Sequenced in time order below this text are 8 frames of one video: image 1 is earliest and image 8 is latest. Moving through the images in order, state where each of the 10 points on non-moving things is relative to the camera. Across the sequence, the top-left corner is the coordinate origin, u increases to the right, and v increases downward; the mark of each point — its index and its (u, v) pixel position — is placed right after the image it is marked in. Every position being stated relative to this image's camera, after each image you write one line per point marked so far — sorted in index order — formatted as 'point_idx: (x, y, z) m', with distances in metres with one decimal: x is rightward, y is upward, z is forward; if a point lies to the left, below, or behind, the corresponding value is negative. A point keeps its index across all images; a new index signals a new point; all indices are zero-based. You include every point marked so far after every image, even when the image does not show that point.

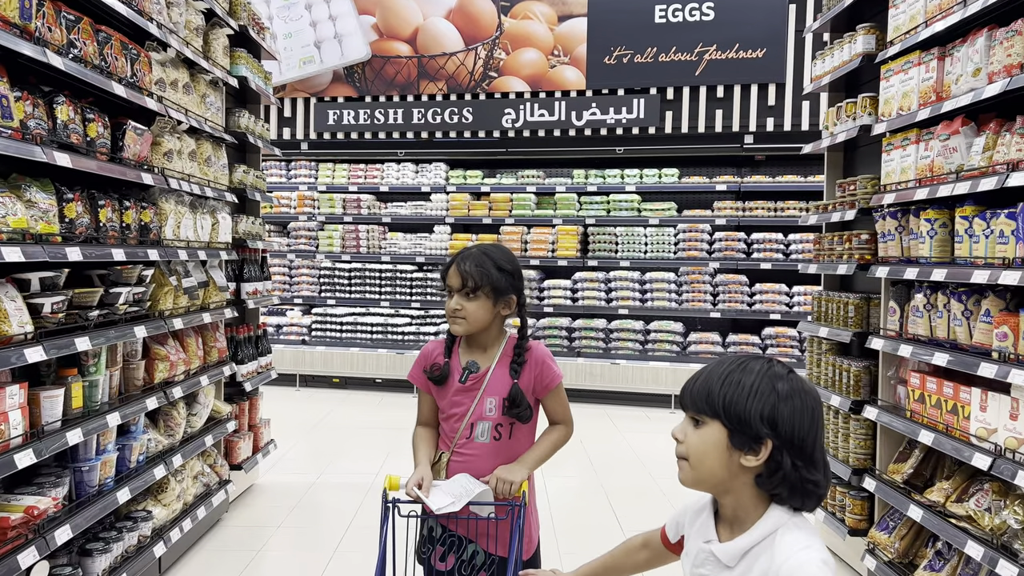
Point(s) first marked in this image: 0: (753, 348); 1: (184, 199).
0: (+2.1, -0.5, +7.2) m
1: (-1.3, +0.4, +3.4) m
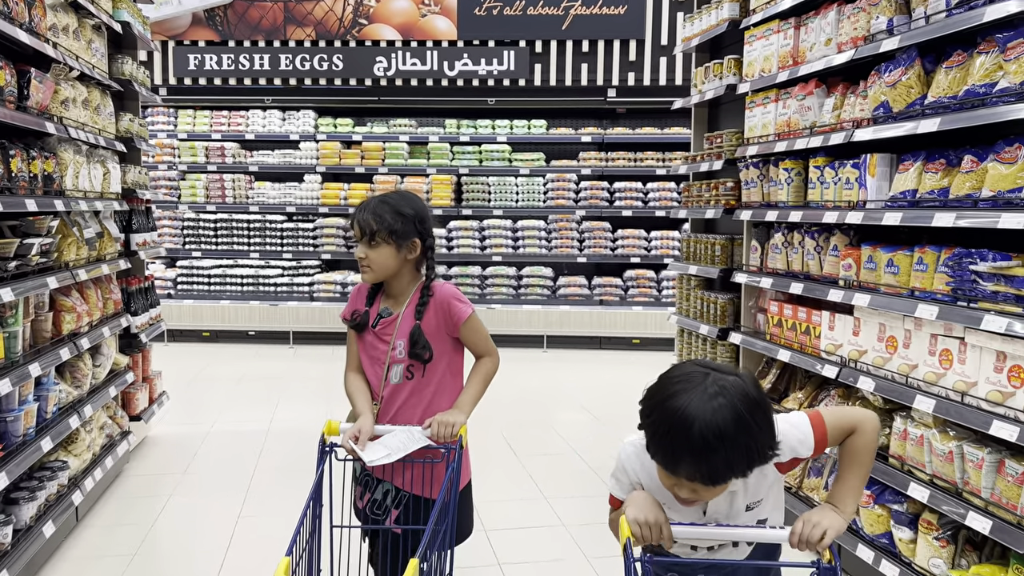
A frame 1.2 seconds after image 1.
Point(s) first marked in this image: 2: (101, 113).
0: (+1.0, 0.0, +7.7) m
1: (-1.7, +0.6, +3.3) m
2: (-1.8, +0.8, +3.6) m
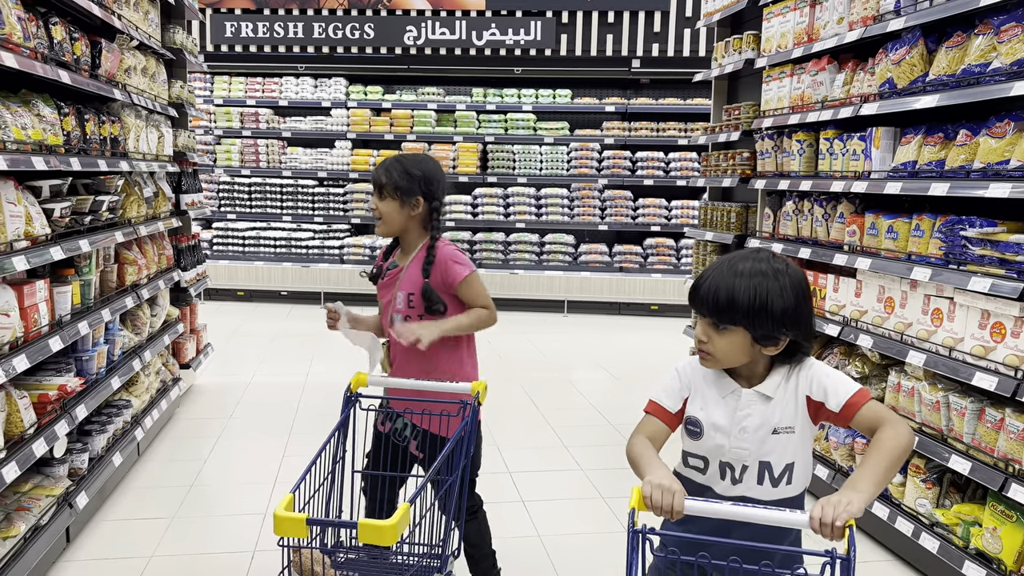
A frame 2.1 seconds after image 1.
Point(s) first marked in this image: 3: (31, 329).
0: (+1.2, +0.3, +7.9) m
1: (-1.6, +0.8, +3.6) m
2: (-1.6, +1.0, +3.8) m
3: (-1.4, -0.1, +2.4) m
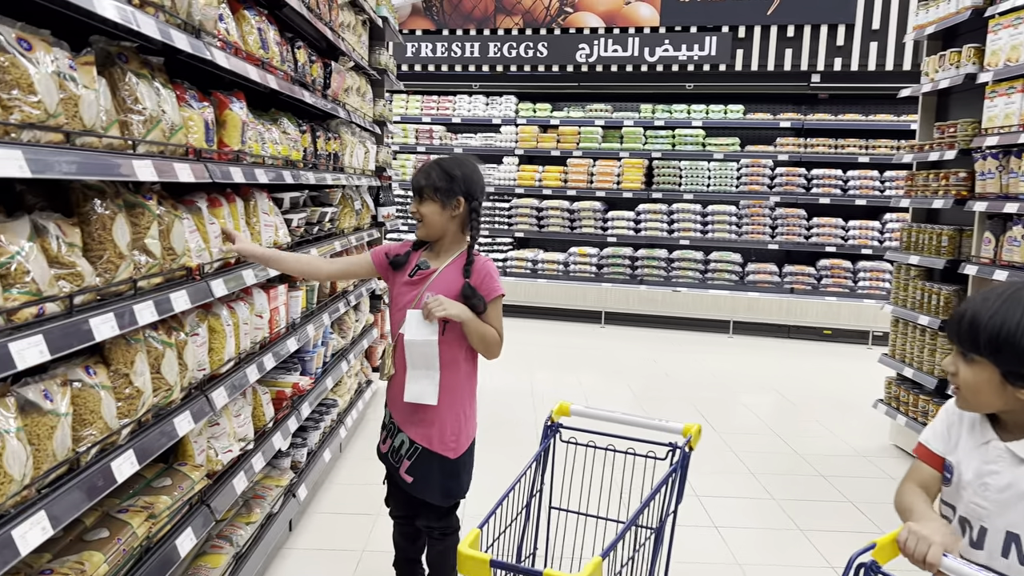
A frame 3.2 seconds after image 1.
0: (+2.7, +0.1, +7.6) m
1: (-0.7, +0.7, +3.8) m
2: (-0.7, +0.9, +4.0) m
3: (-0.7, -0.1, +2.6) m
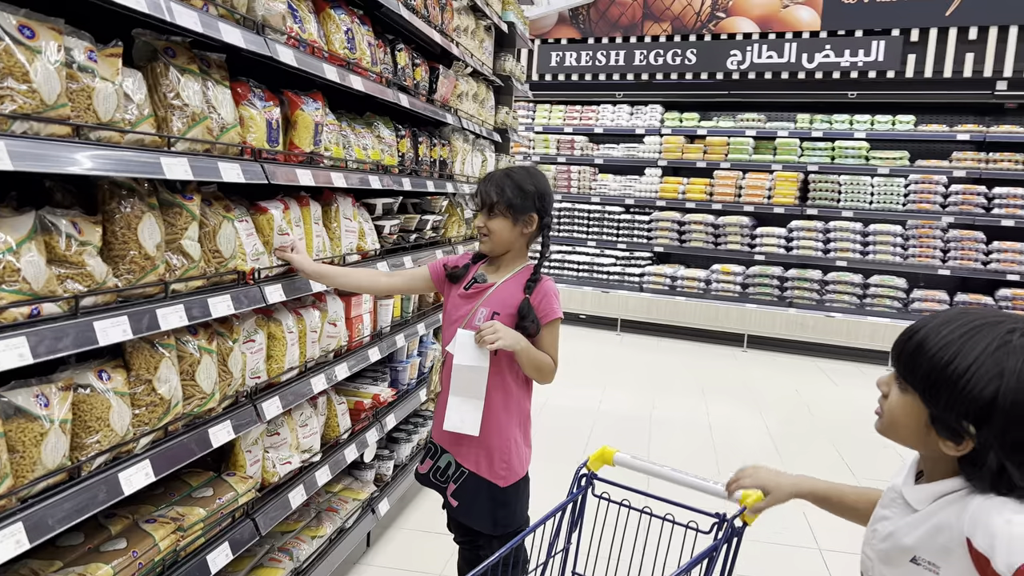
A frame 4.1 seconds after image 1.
0: (+3.9, -0.2, +6.8) m
1: (-0.2, +0.7, +3.7) m
2: (-0.1, +0.9, +3.9) m
3: (-0.5, -0.2, +2.5) m
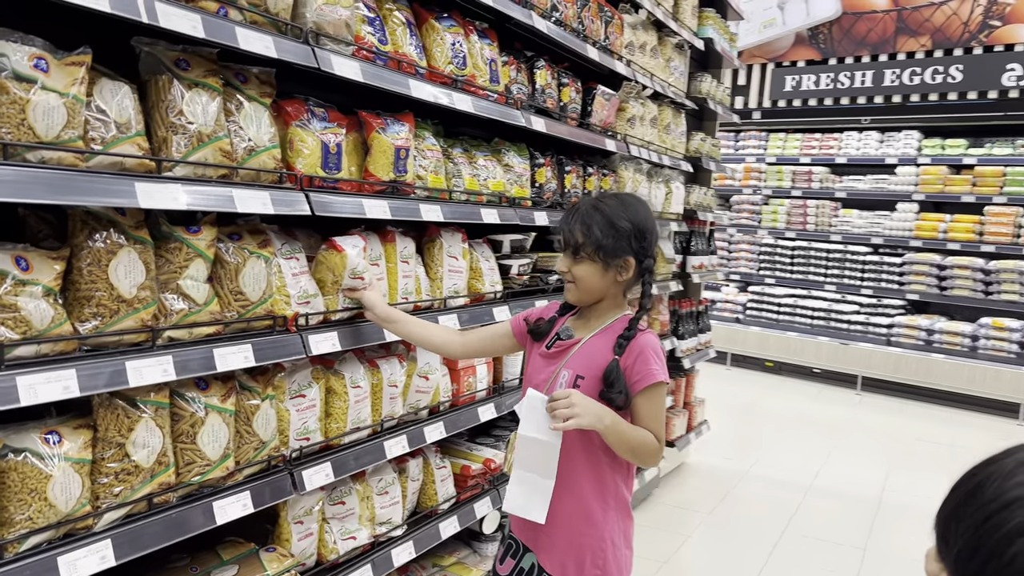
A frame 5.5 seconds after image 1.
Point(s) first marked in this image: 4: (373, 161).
0: (+5.3, -0.6, +5.0) m
1: (+0.5, +0.5, +3.3) m
2: (+0.7, +0.7, +3.5) m
3: (-0.1, -0.3, +2.2) m
4: (-0.3, +0.3, +1.8) m
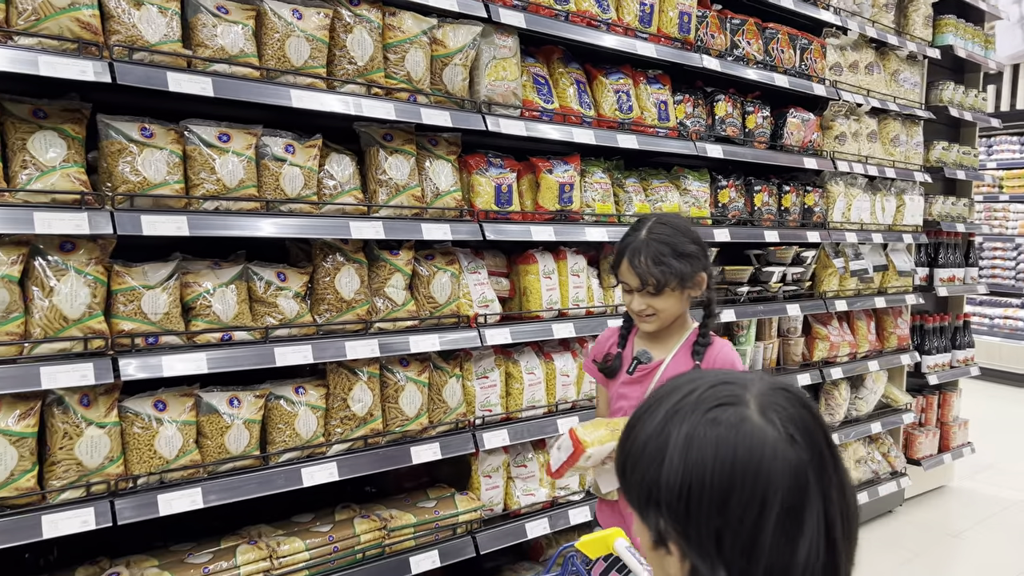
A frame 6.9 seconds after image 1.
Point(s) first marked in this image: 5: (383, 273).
0: (+6.5, -0.7, +3.1) m
1: (+1.4, +0.4, +3.4) m
2: (+1.6, +0.6, +3.5) m
3: (+0.4, -0.3, +2.5) m
4: (+0.1, +0.2, +2.2) m
5: (-0.3, 0.0, +1.9) m
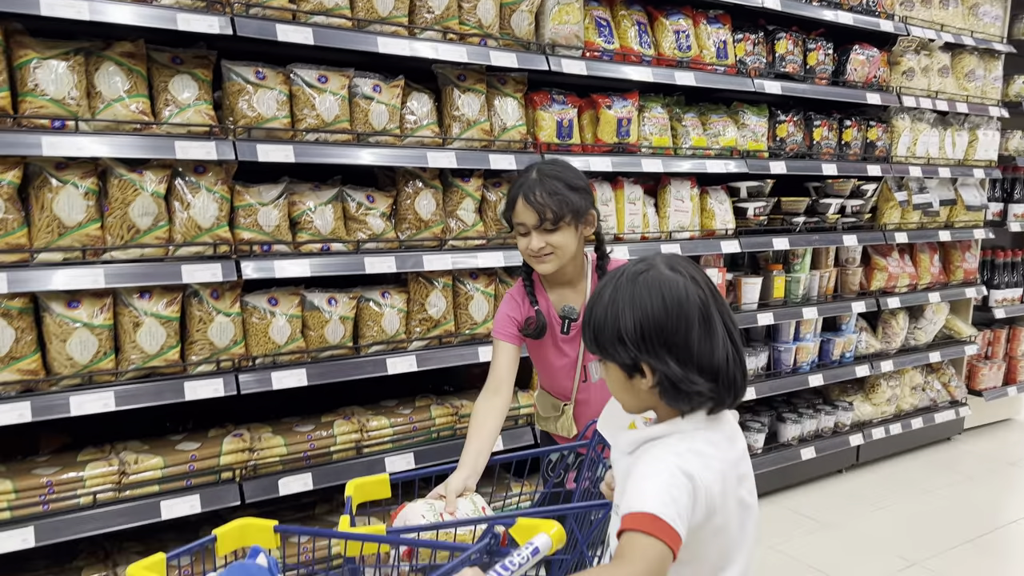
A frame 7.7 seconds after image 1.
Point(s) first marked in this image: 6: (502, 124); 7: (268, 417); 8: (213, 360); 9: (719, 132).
0: (+6.7, -0.5, +2.7) m
1: (+1.7, +0.7, +3.4) m
2: (+2.0, +0.9, +3.5) m
3: (+0.6, -0.1, +2.8) m
4: (+0.3, +0.5, +2.5) m
5: (-0.1, +0.2, +2.2) m
6: (0.0, +0.5, +2.3) m
7: (-0.7, -0.3, +2.2) m
8: (-0.7, -0.2, +1.9) m
9: (+0.7, +0.5, +2.8) m
